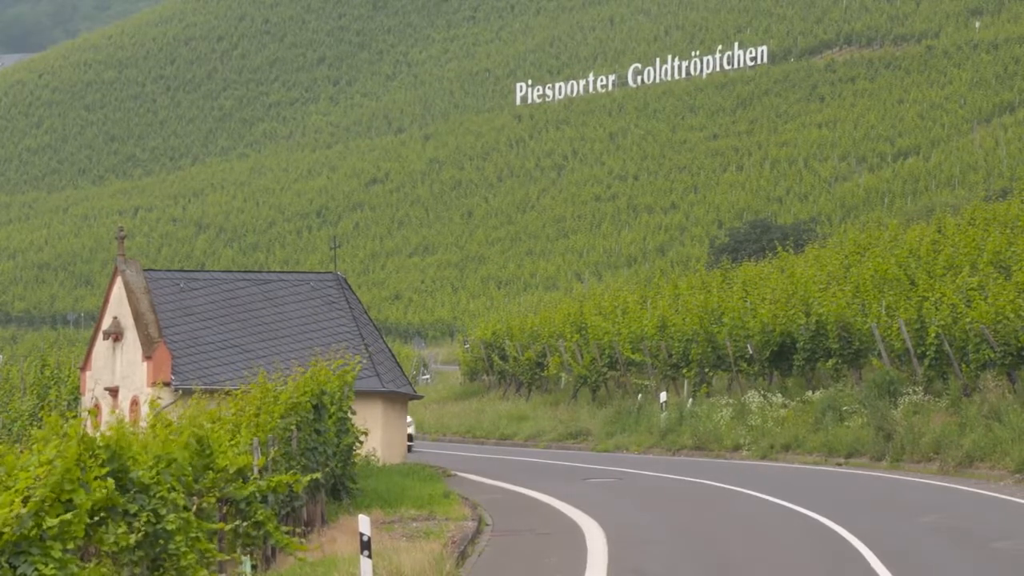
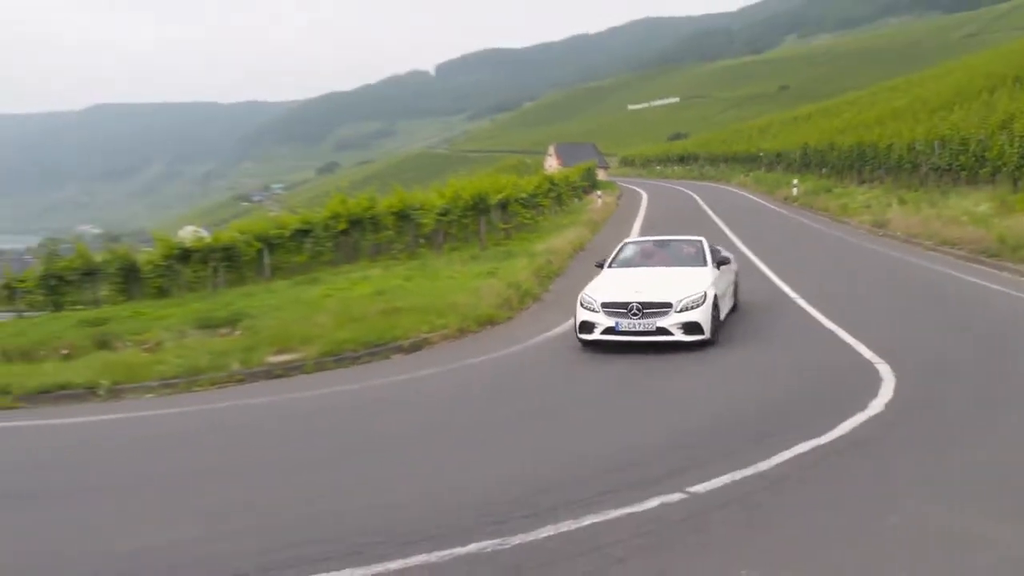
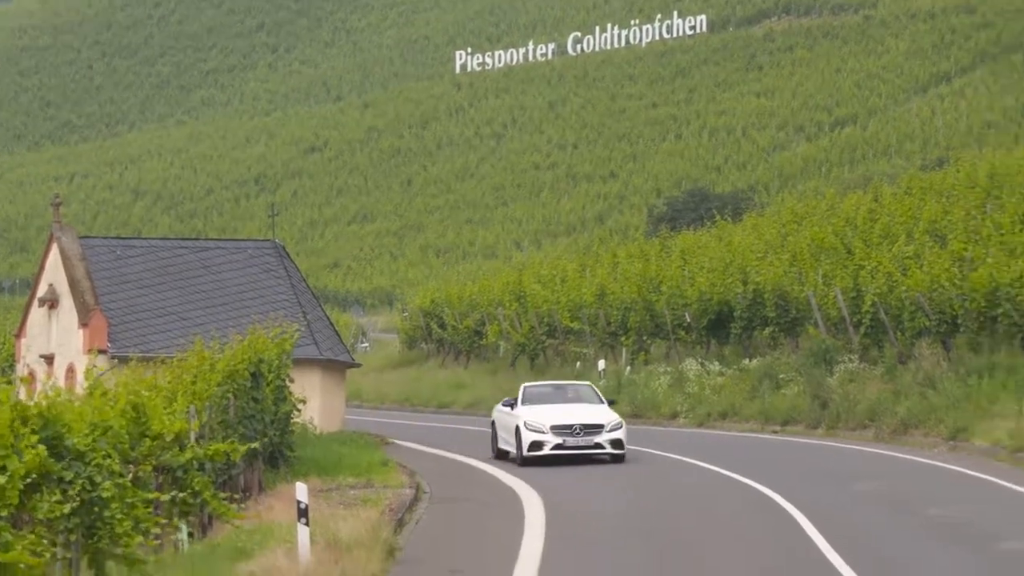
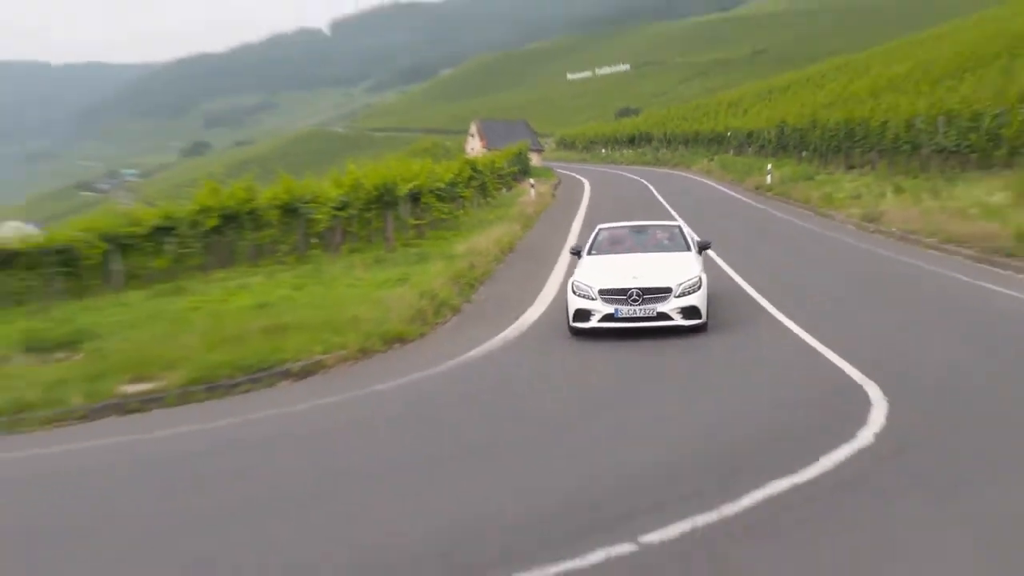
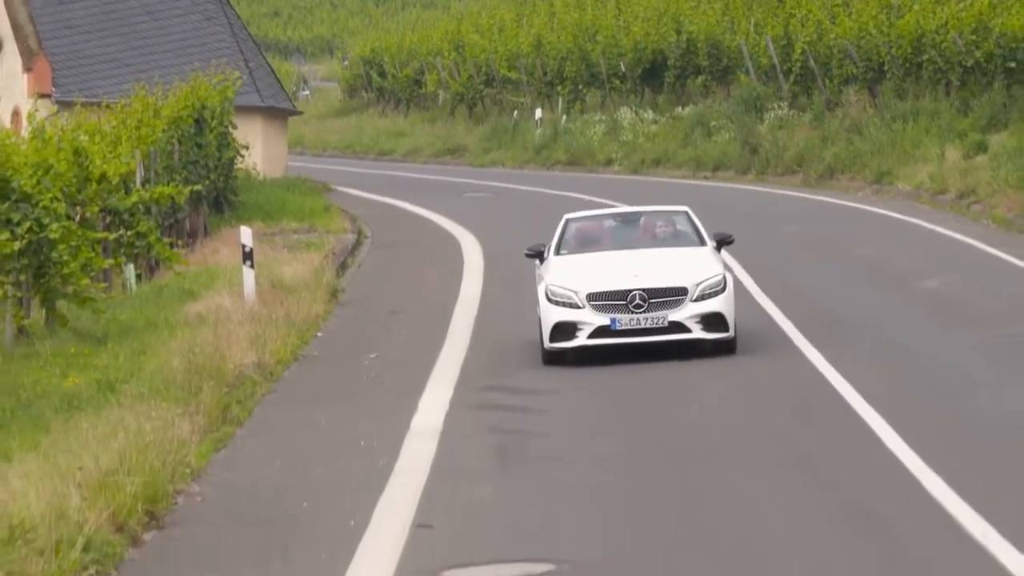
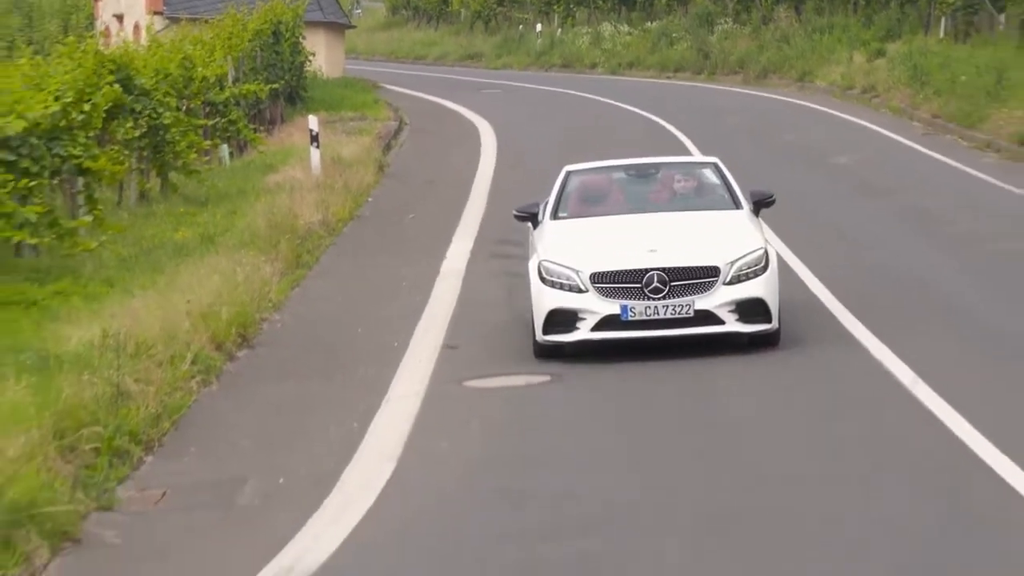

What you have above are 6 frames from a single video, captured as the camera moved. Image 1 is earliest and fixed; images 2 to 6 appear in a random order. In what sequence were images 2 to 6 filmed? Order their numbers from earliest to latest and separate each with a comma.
3, 5, 6, 4, 2
